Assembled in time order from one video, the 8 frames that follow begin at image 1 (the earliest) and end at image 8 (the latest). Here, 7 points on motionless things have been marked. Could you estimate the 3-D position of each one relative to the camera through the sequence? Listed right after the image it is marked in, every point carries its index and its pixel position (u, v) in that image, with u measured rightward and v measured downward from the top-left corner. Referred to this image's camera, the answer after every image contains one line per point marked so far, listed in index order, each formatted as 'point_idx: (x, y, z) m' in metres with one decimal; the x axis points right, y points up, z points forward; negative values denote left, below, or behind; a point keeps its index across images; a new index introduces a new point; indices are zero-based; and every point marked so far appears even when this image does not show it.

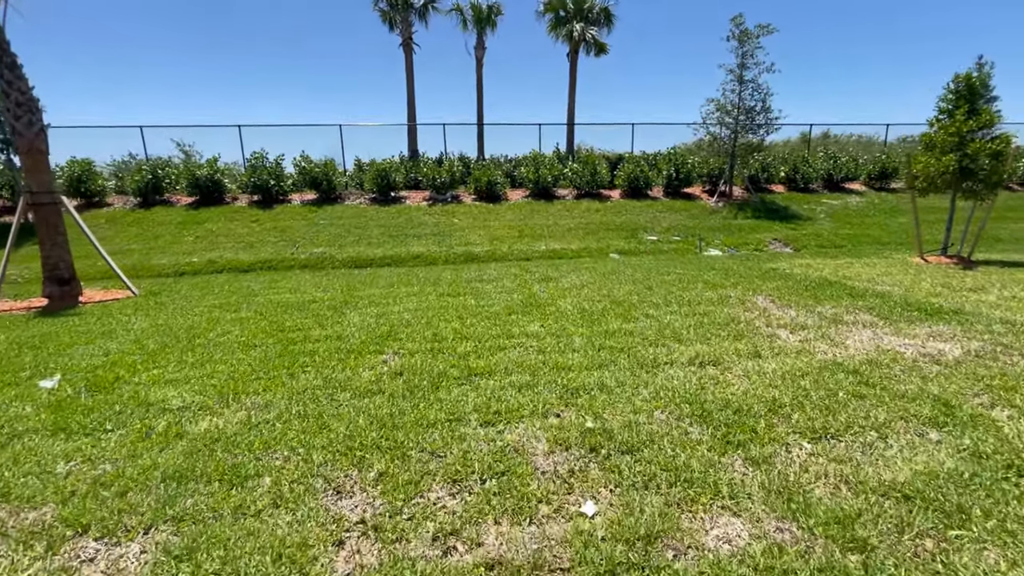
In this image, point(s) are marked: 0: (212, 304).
0: (-4.1, -0.2, +6.6) m
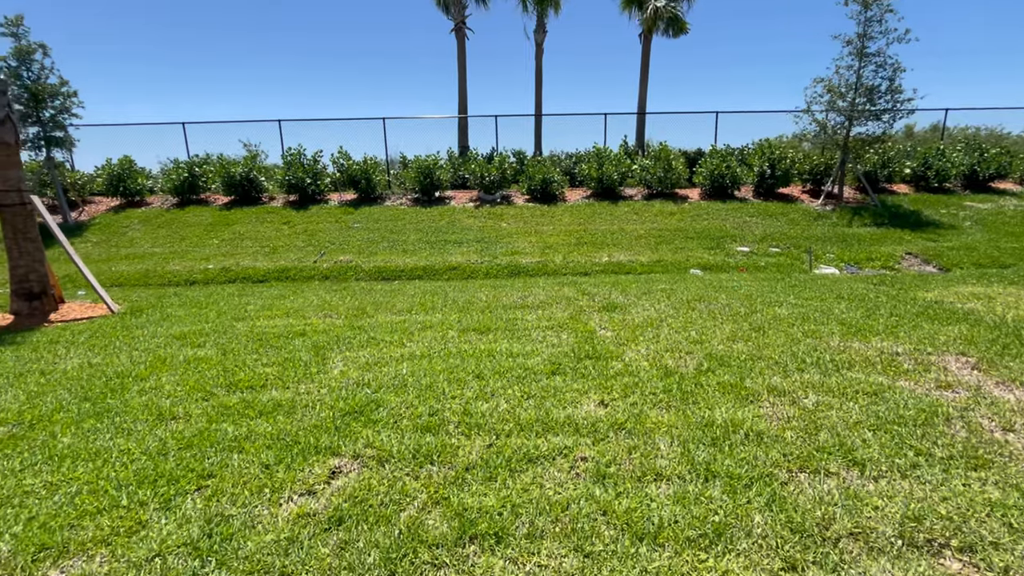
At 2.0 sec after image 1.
0: (-3.6, -0.4, +5.3) m
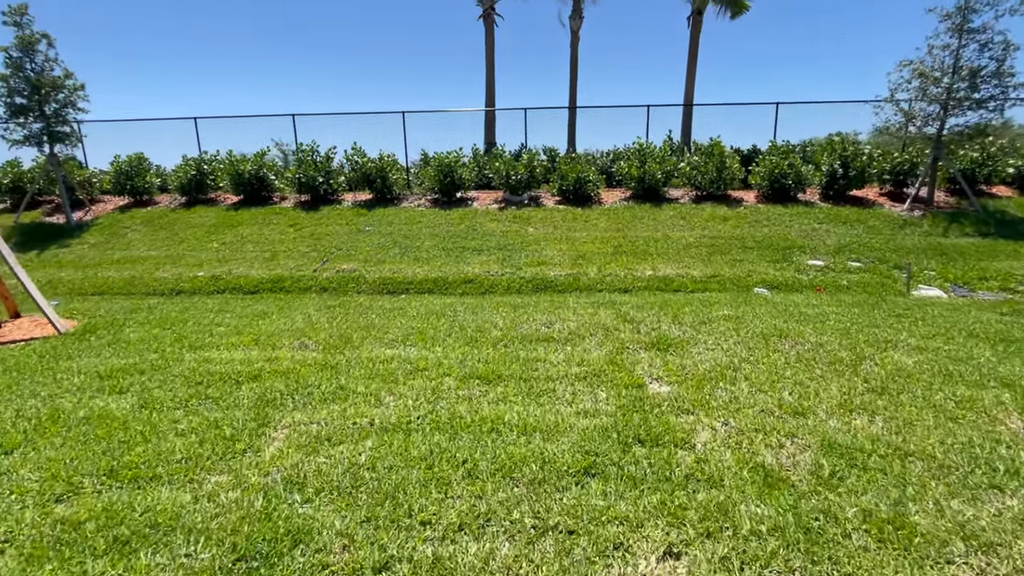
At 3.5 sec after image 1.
0: (-3.4, -0.7, +4.1) m
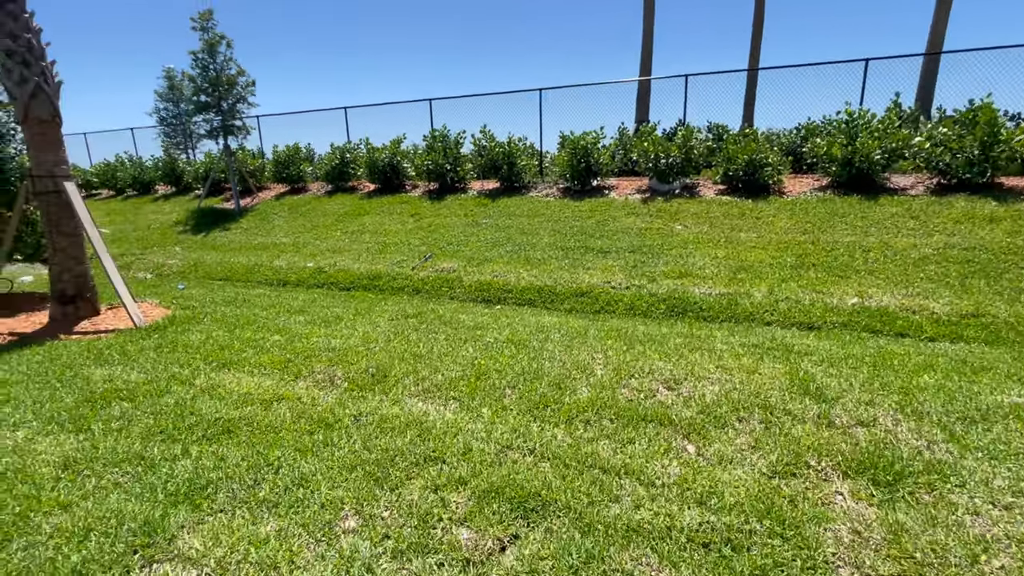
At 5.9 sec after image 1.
0: (-2.9, -0.7, +3.5) m
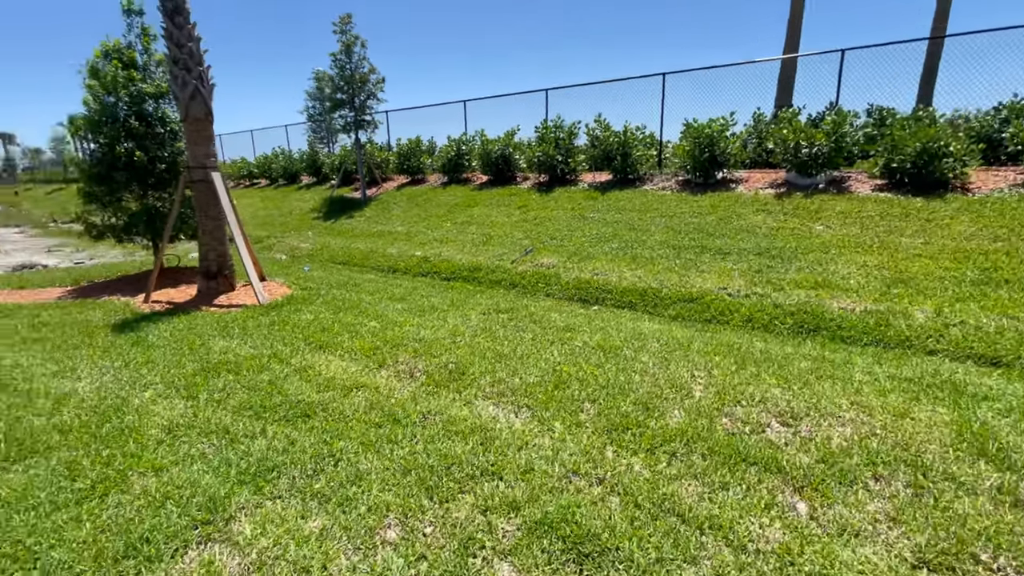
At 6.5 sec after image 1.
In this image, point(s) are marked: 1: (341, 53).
0: (-2.3, -0.5, +3.9) m
1: (-4.3, +6.0, +12.1) m
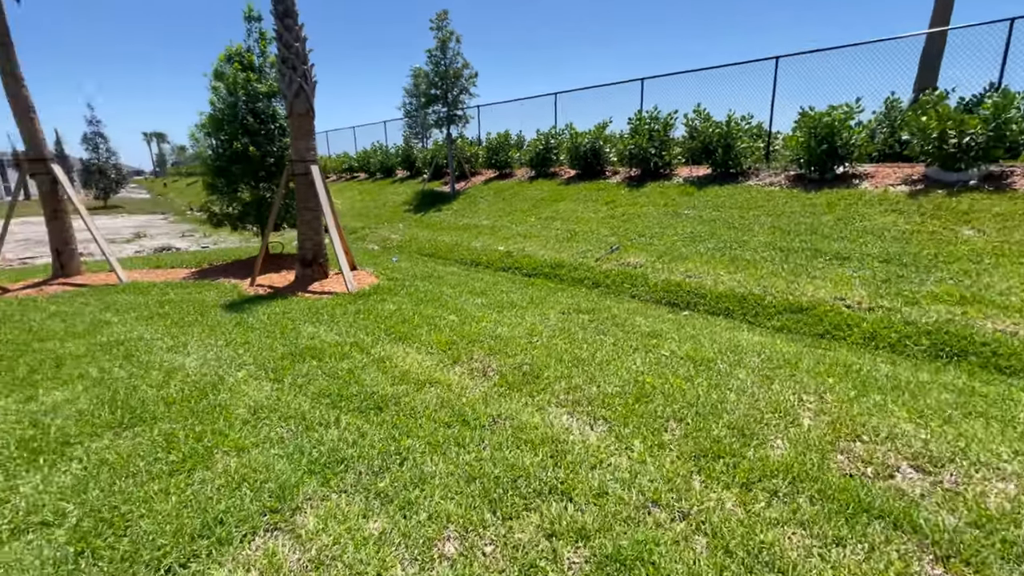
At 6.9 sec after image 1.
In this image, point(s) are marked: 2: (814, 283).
0: (-1.7, -0.4, +4.0) m
1: (-1.9, +6.2, +12.4) m
2: (+3.4, 0.0, +5.3) m
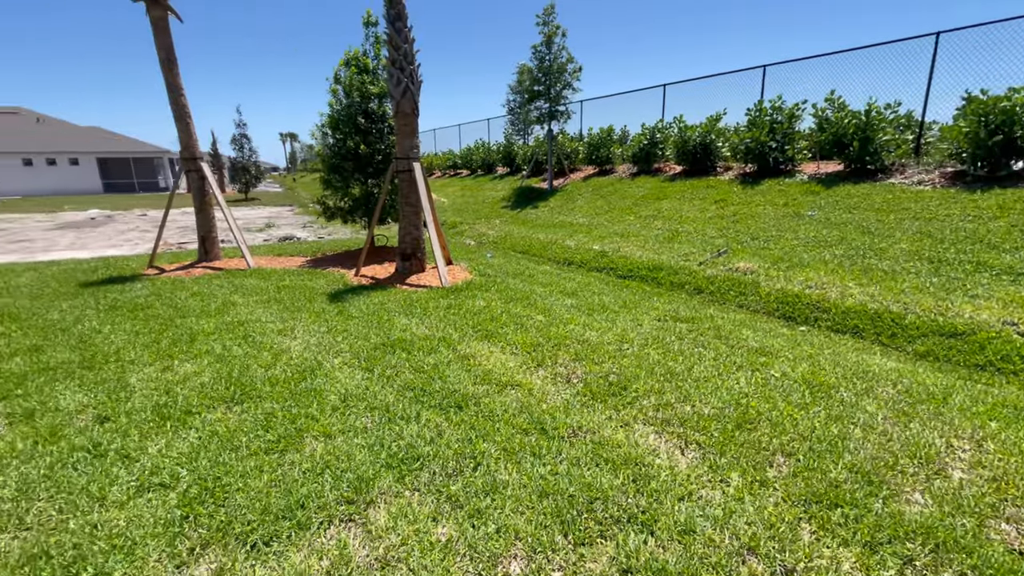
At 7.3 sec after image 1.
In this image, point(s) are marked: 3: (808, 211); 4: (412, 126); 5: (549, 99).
0: (-0.9, -0.4, +4.2) m
1: (+0.8, +6.3, +12.4) m
2: (+4.3, -0.1, +4.4) m
3: (+4.6, +1.2, +7.4) m
4: (-1.3, +2.0, +6.0) m
5: (+1.0, +5.1, +12.9) m
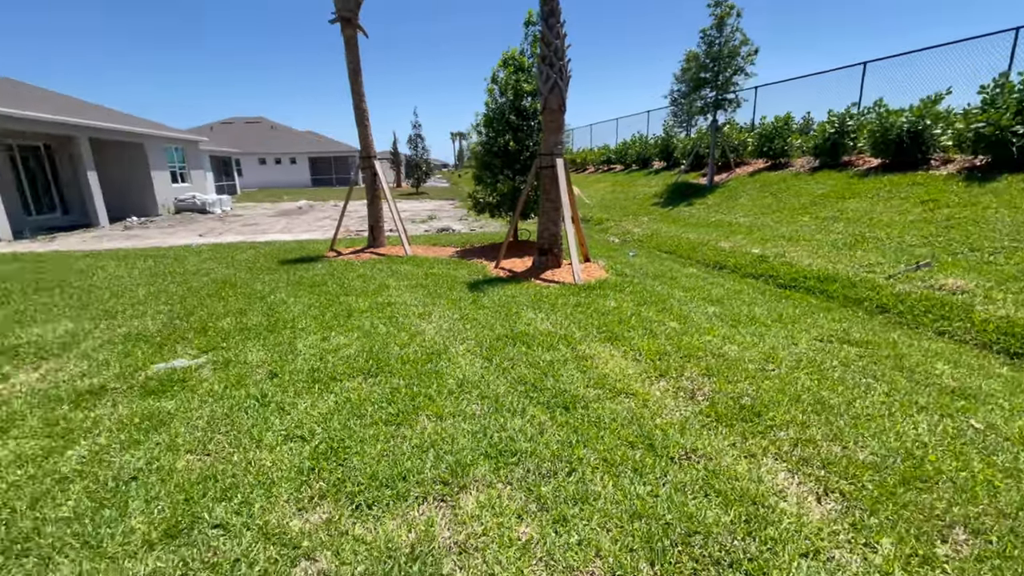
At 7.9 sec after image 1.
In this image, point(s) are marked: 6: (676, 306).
0: (+0.2, -0.3, +4.2) m
1: (+4.8, +6.2, +11.4) m
2: (+5.2, -0.5, +2.9) m
3: (+6.5, +0.8, +5.6) m
4: (+0.6, +2.1, +6.0) m
5: (+5.0, +5.0, +11.8) m
6: (+1.7, -0.2, +5.0) m
